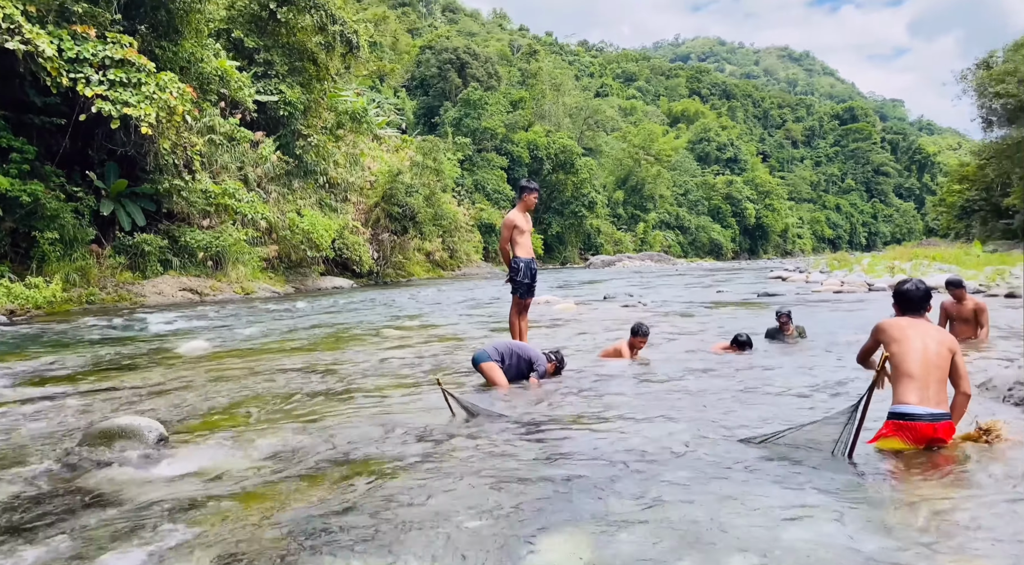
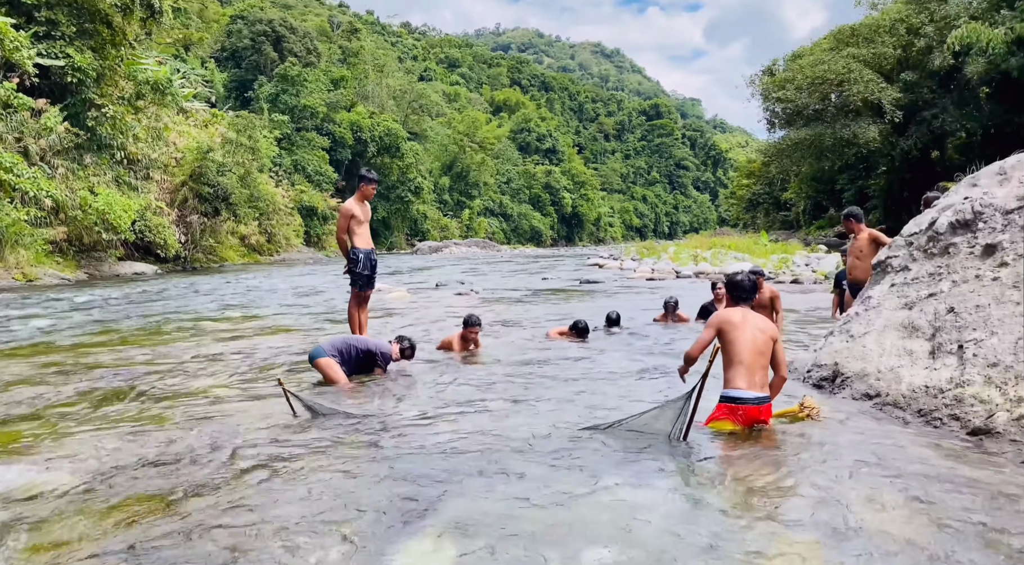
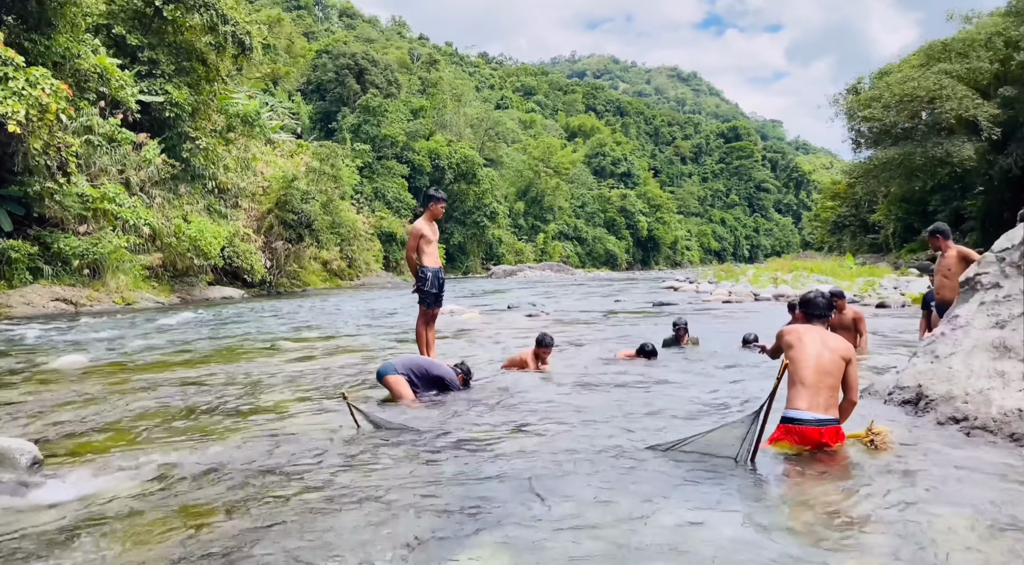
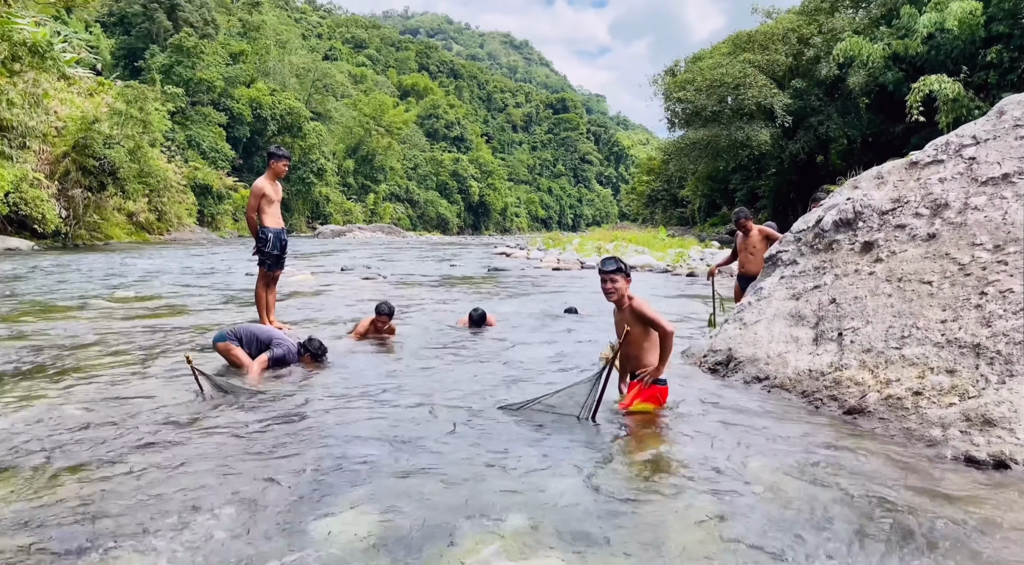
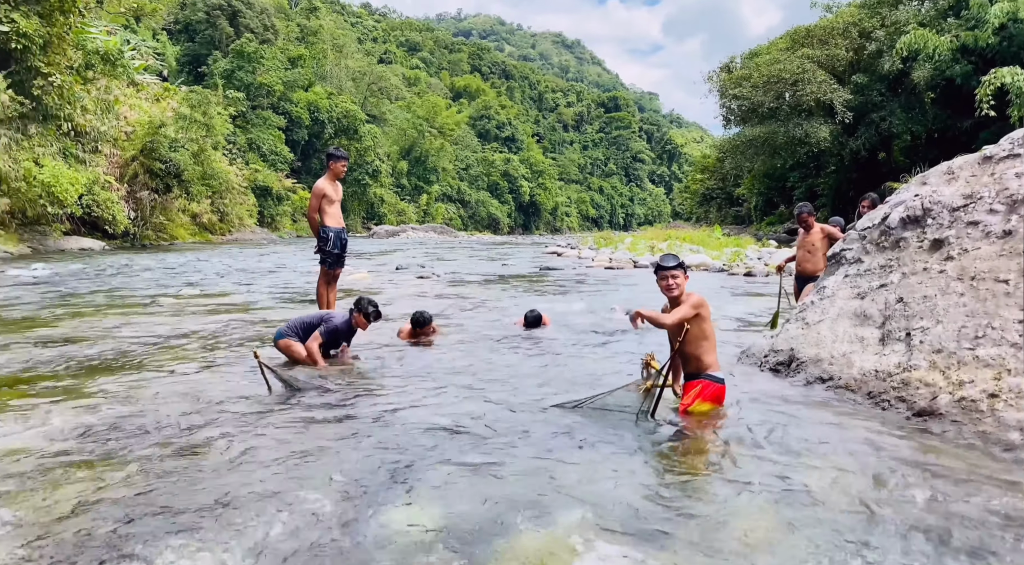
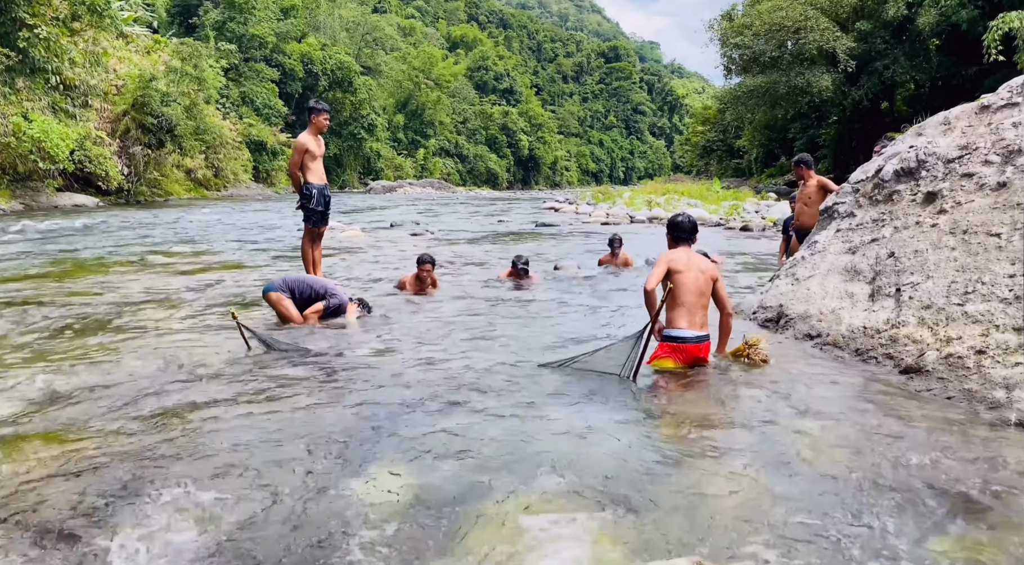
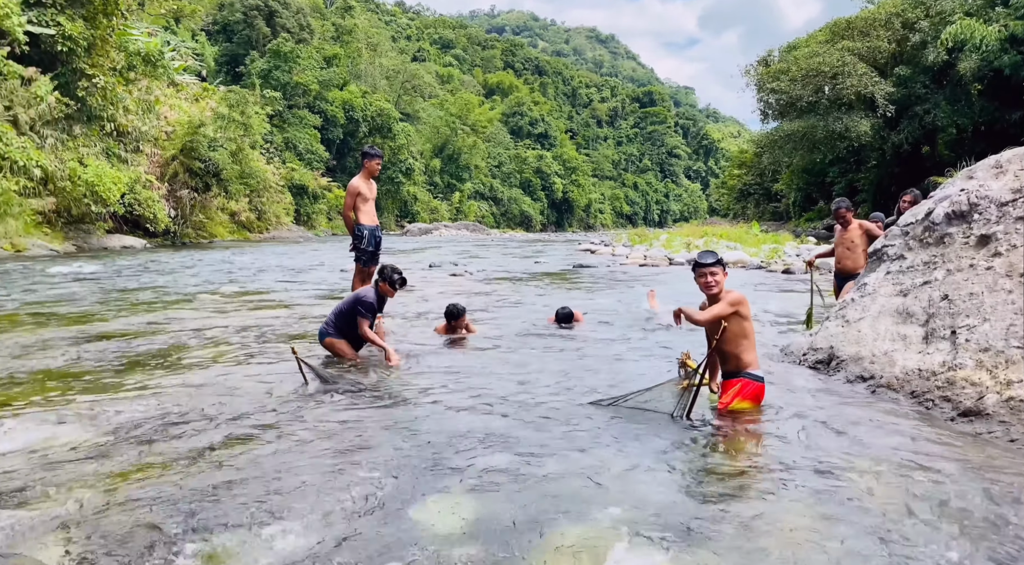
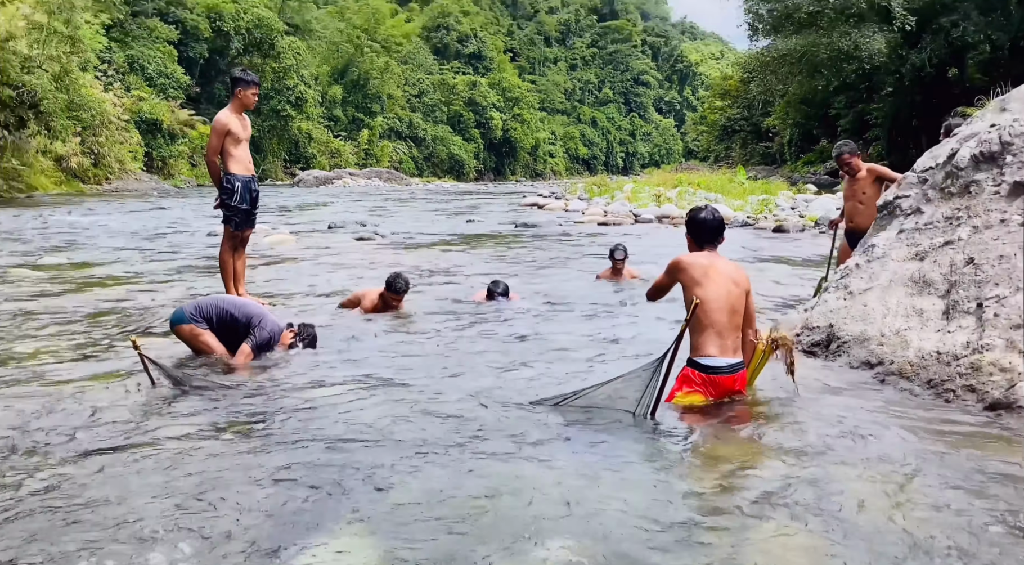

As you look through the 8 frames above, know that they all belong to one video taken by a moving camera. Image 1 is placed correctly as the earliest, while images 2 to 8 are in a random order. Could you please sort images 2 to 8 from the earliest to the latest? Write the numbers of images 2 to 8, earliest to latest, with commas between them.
3, 2, 6, 8, 4, 5, 7
